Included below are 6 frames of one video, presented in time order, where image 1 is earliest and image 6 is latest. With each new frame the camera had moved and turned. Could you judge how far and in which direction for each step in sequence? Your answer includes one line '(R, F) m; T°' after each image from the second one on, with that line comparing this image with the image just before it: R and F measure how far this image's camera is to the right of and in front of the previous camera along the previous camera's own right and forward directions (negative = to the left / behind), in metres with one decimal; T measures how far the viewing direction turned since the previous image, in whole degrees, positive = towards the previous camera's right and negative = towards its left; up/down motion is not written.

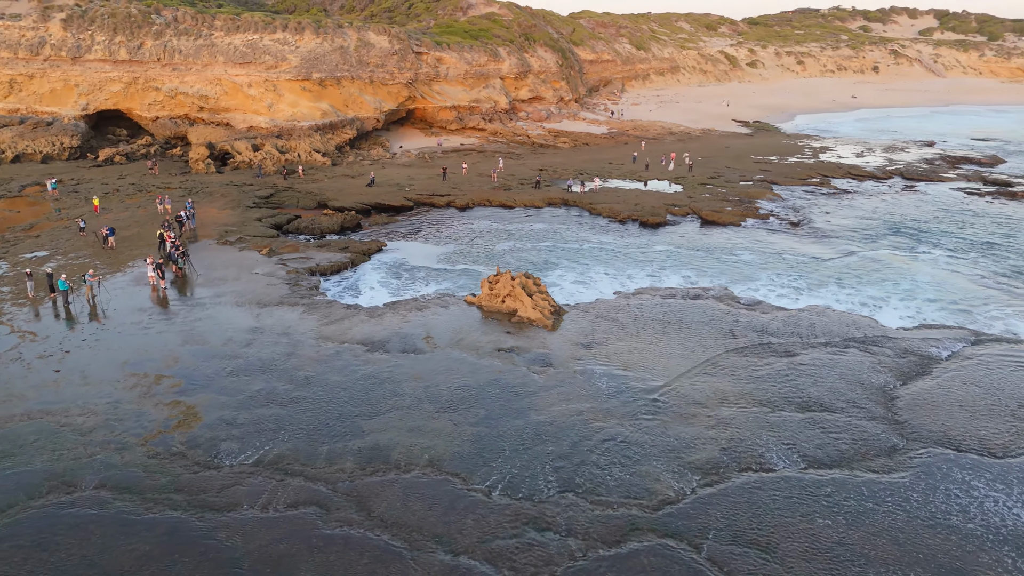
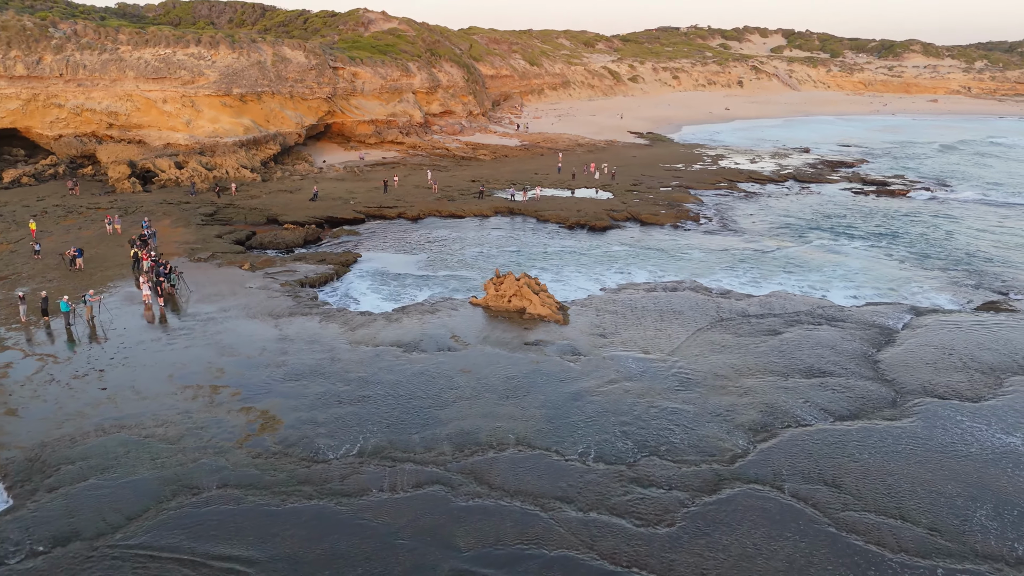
(-2.5, -0.8) m; +9°
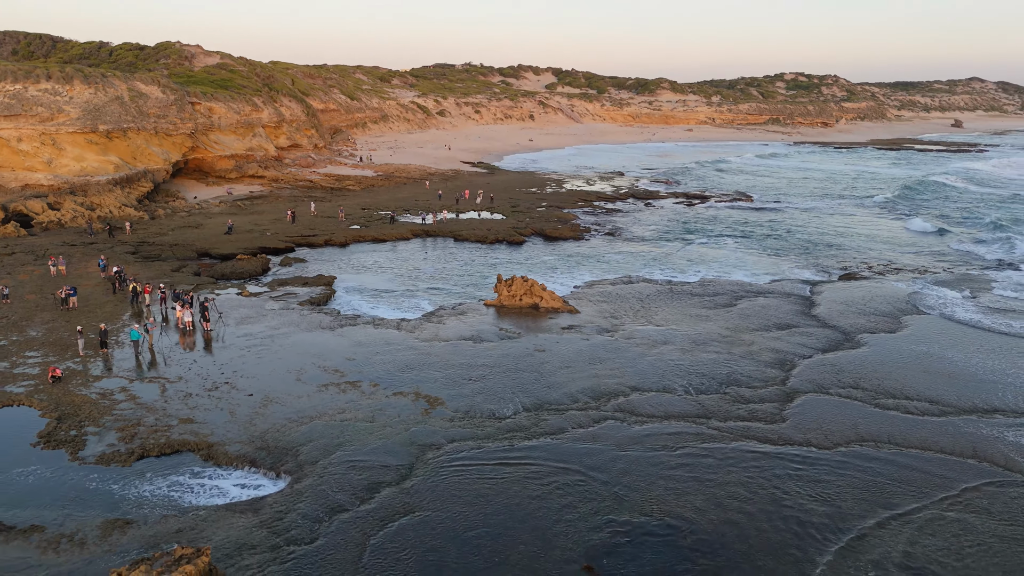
(-5.3, -1.8) m; +17°
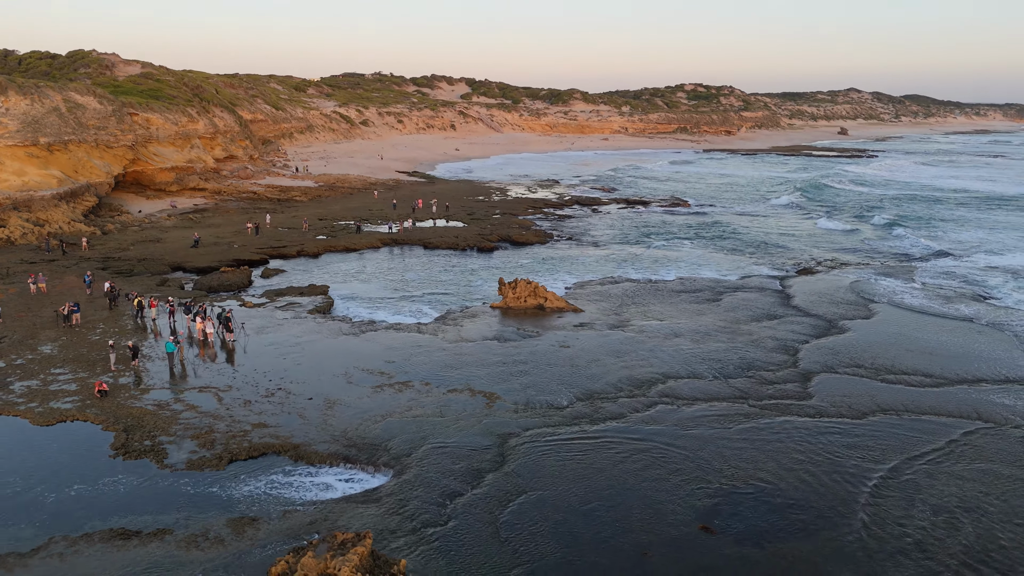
(-2.3, -0.6) m; +7°
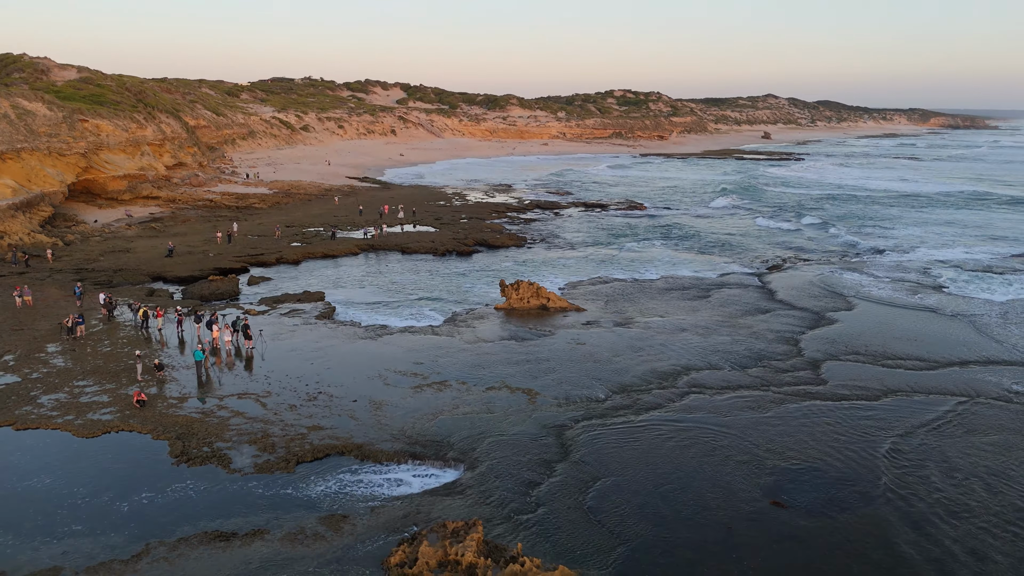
(-1.8, -0.4) m; +5°
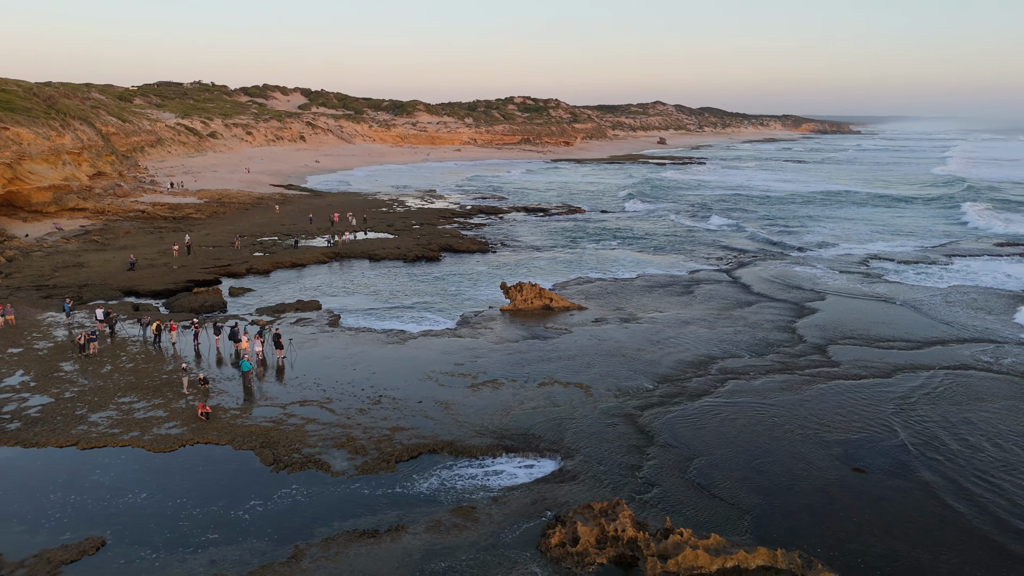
(-2.7, -0.4) m; +8°
